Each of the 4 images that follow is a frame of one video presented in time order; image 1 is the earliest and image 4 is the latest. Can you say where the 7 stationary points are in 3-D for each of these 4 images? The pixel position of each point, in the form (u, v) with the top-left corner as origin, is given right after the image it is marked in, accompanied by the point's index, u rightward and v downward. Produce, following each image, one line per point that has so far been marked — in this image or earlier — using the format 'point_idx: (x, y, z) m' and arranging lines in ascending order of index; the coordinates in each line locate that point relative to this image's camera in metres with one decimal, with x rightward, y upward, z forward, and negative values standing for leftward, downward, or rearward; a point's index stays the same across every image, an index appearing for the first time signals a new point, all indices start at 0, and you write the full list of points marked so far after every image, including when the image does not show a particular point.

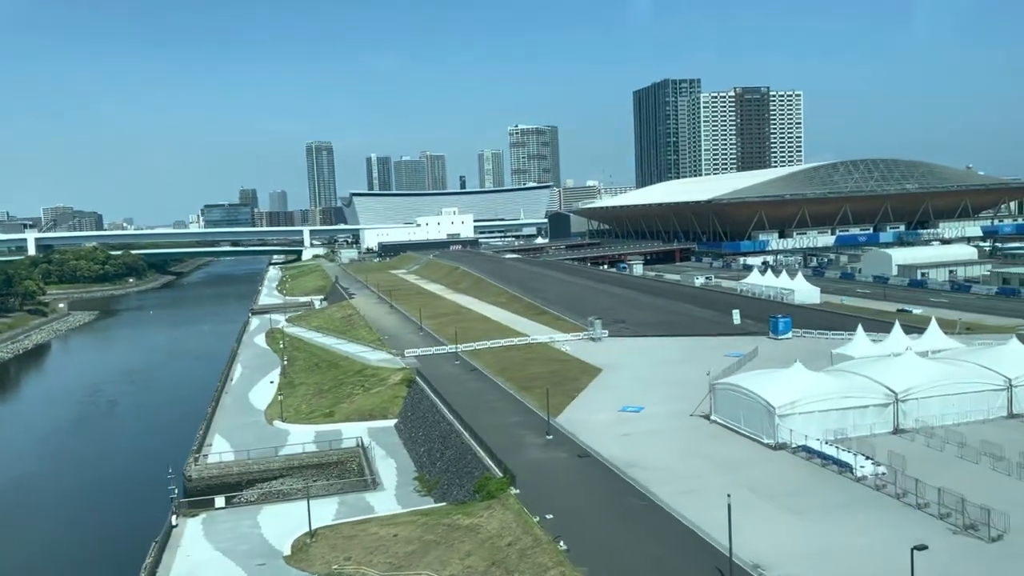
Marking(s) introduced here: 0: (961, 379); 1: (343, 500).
0: (+10.8, -2.2, +19.8) m
1: (-4.1, -5.2, +19.9) m
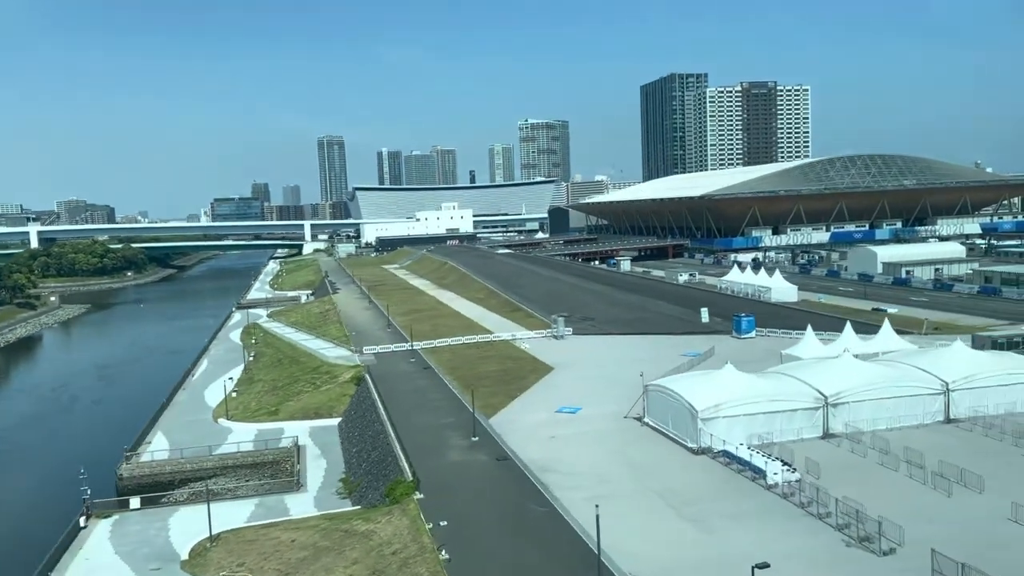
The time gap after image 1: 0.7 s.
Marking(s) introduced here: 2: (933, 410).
0: (+9.0, -2.2, +19.2) m
1: (-6.0, -5.1, +19.5) m
2: (+10.0, -2.9, +19.4) m
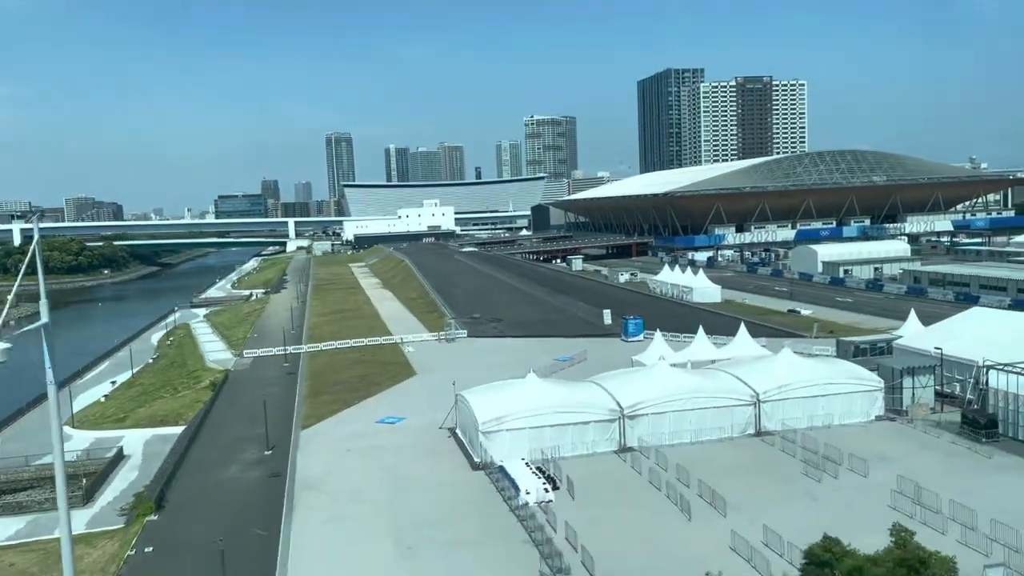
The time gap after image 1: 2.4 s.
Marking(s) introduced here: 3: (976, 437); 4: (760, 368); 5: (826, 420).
0: (+4.2, -2.3, +18.2) m
1: (-10.8, -5.3, +18.6) m
2: (+5.1, -3.0, +18.4) m
3: (+9.6, -3.1, +16.9) m
4: (+6.0, -1.9, +19.6) m
5: (+7.2, -3.0, +18.8) m
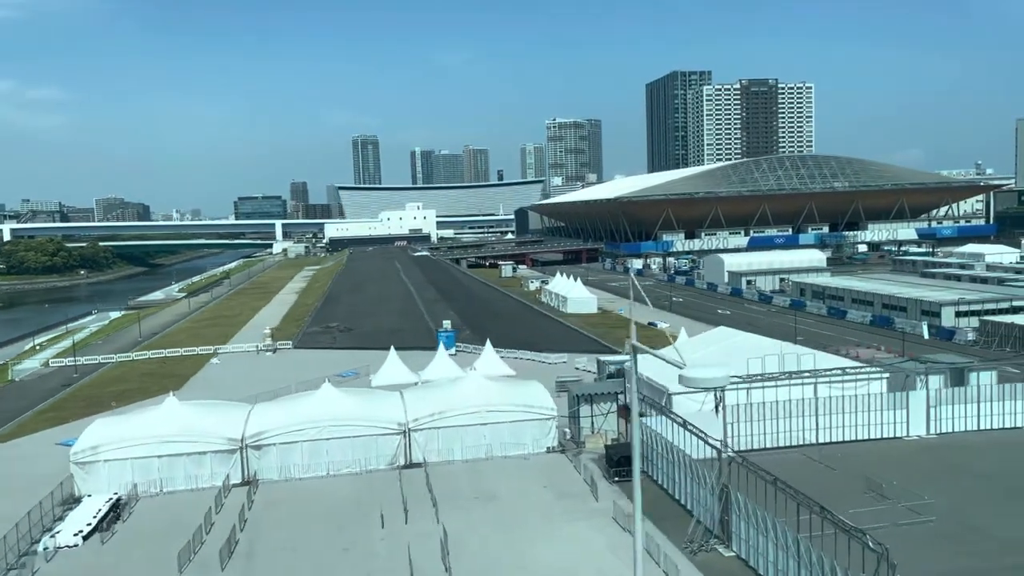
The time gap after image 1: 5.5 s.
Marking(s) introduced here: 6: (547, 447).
0: (-3.5, -2.7, +16.7) m
1: (-18.5, -5.5, +17.5) m
2: (-2.6, -3.4, +16.9) m
3: (+1.8, -3.5, +15.3) m
4: (-1.7, -2.3, +18.1) m
5: (-0.5, -3.4, +17.3) m
6: (+0.7, -3.4, +17.5) m
